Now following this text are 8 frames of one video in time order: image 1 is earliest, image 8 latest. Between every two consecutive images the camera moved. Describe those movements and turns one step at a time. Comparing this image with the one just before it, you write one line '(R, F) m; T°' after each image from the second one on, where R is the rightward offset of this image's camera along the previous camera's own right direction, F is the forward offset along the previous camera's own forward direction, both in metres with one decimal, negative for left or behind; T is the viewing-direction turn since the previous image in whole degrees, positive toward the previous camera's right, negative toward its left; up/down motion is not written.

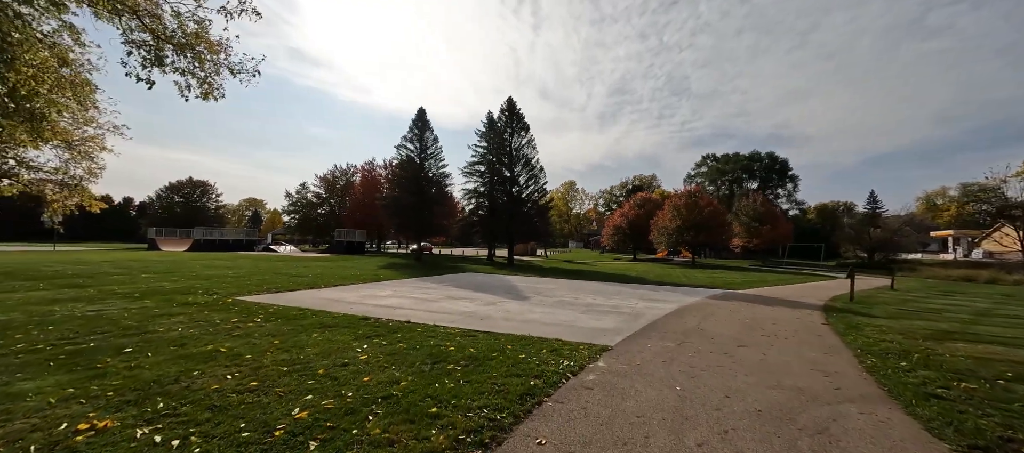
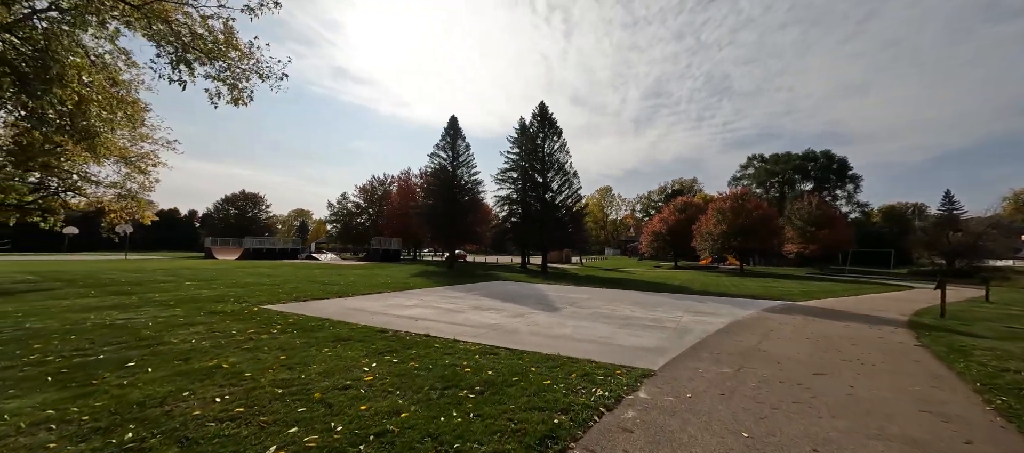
(+0.1, +0.6) m; -5°
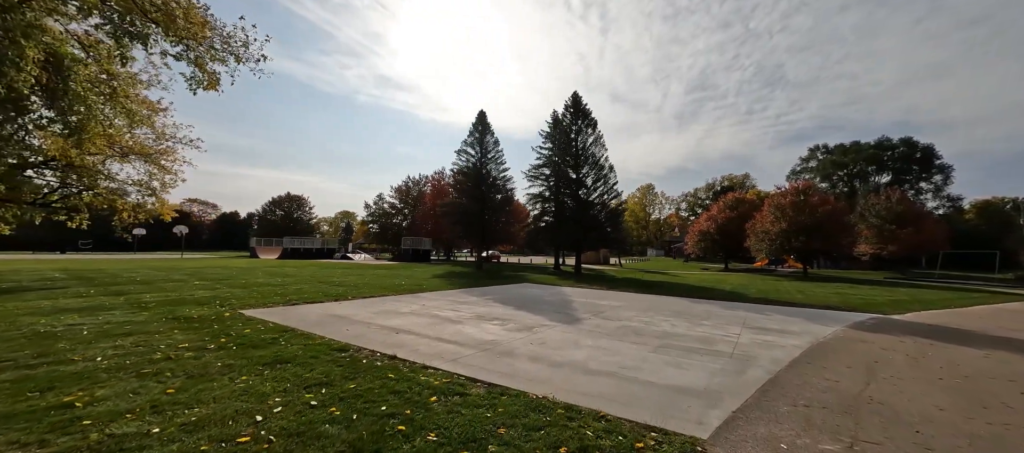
(+0.6, +1.6) m; -6°
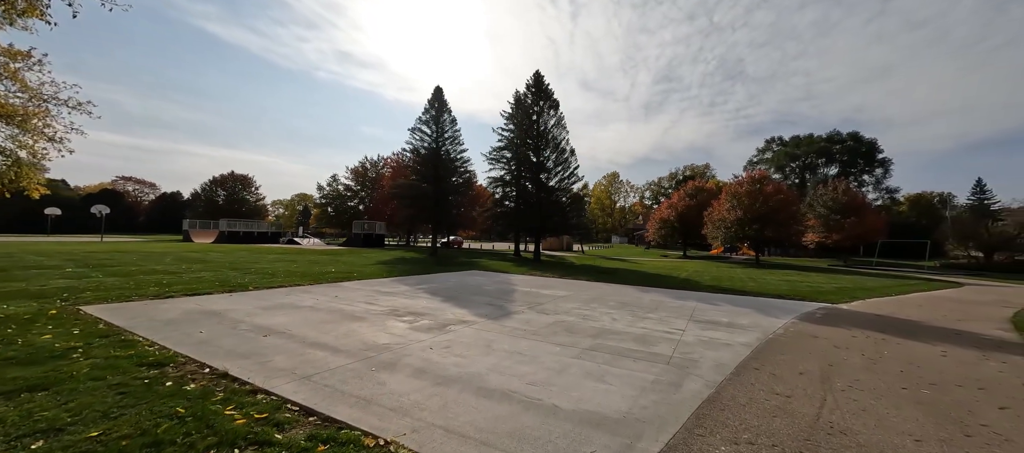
(+0.9, +1.1) m; +5°
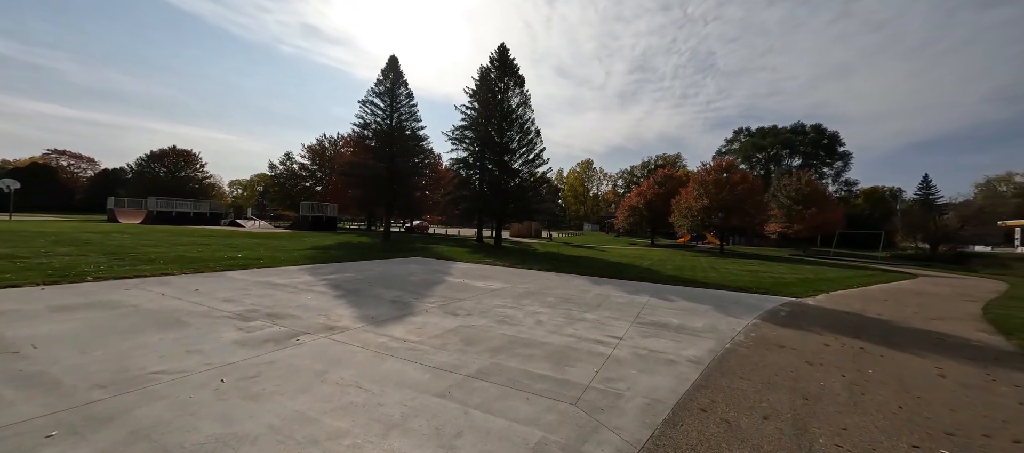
(+1.1, +1.5) m; +4°
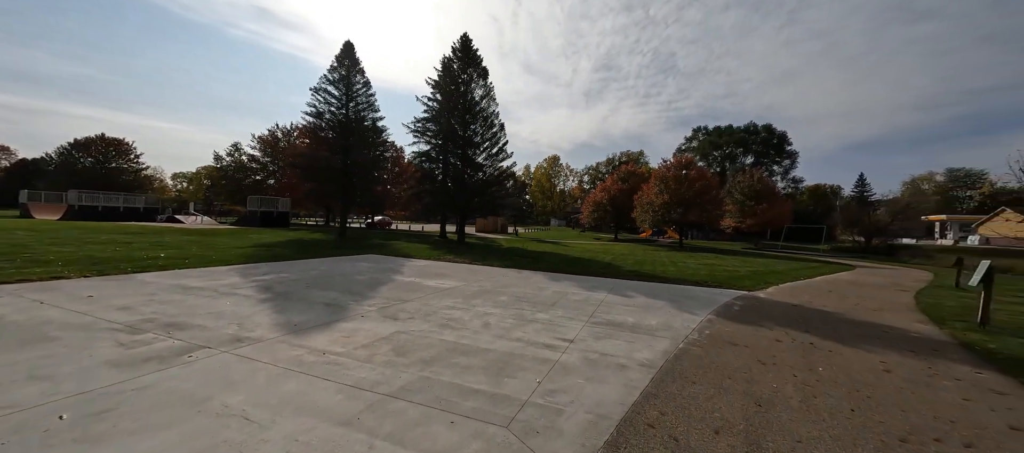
(+0.3, +0.4) m; +5°
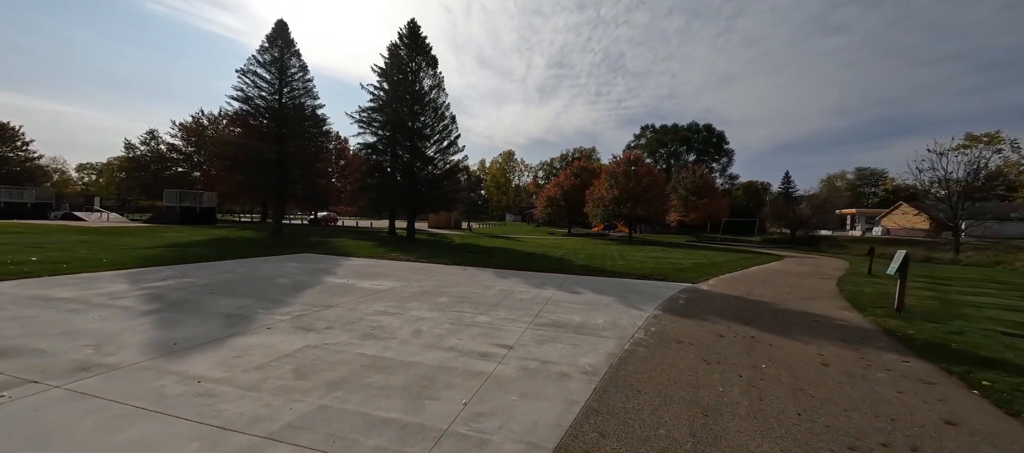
(+0.2, +0.5) m; +7°
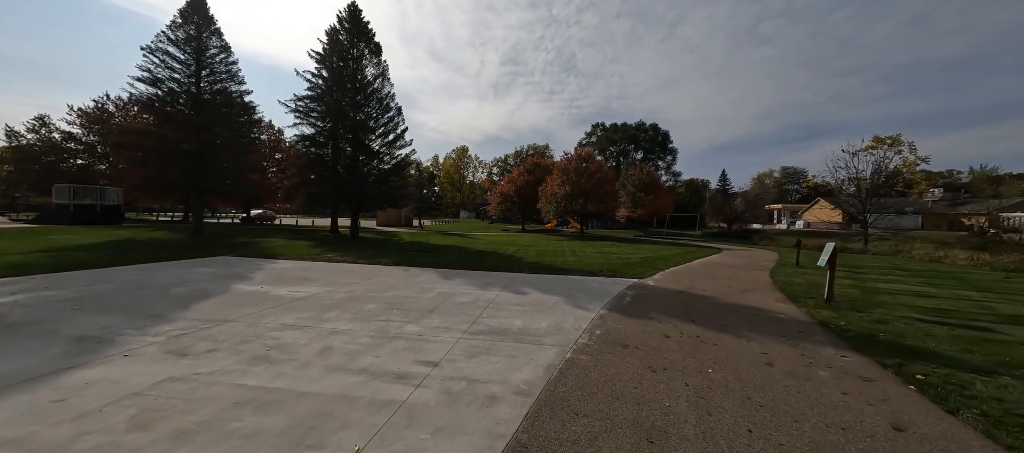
(+0.3, +0.5) m; +7°
